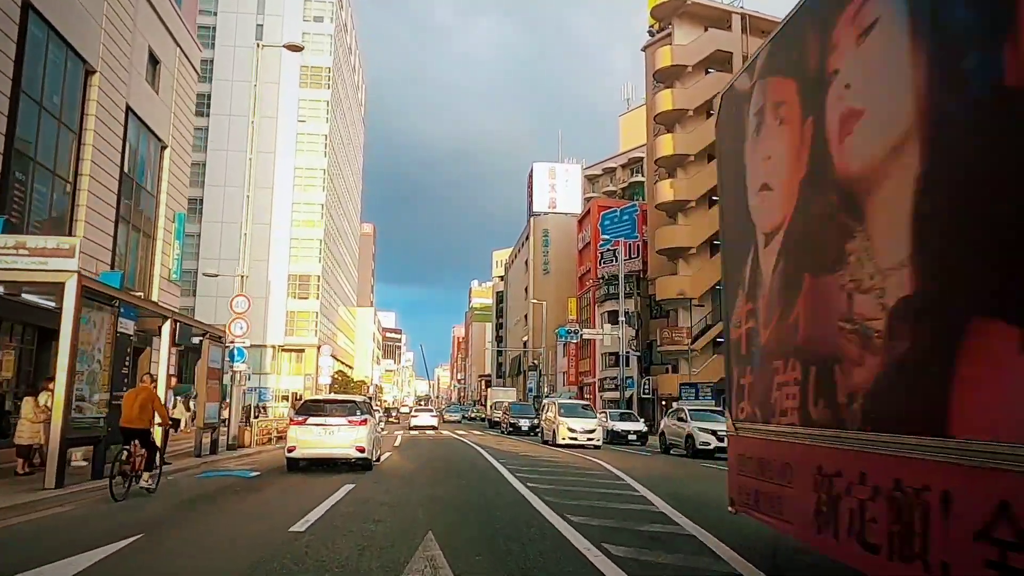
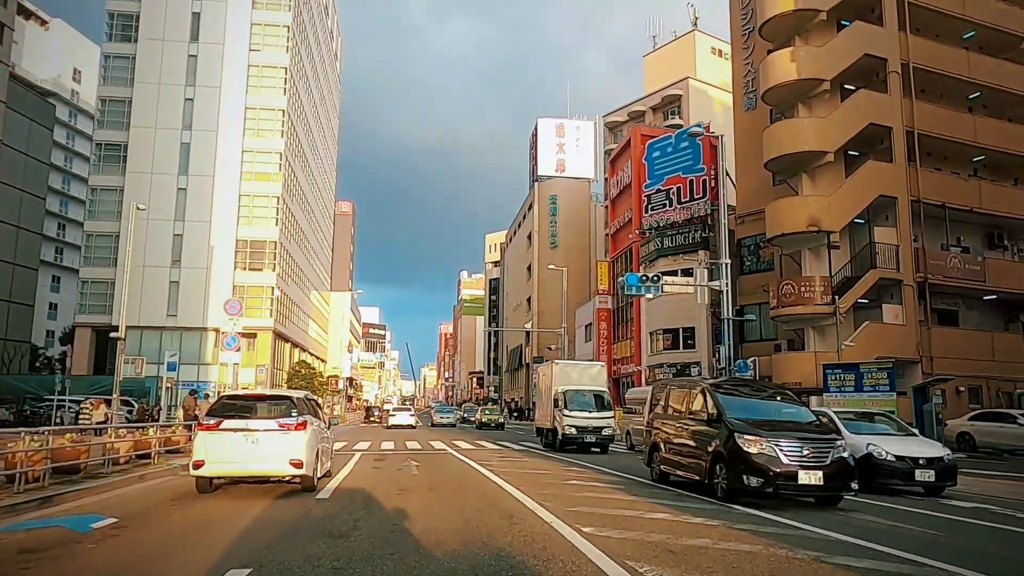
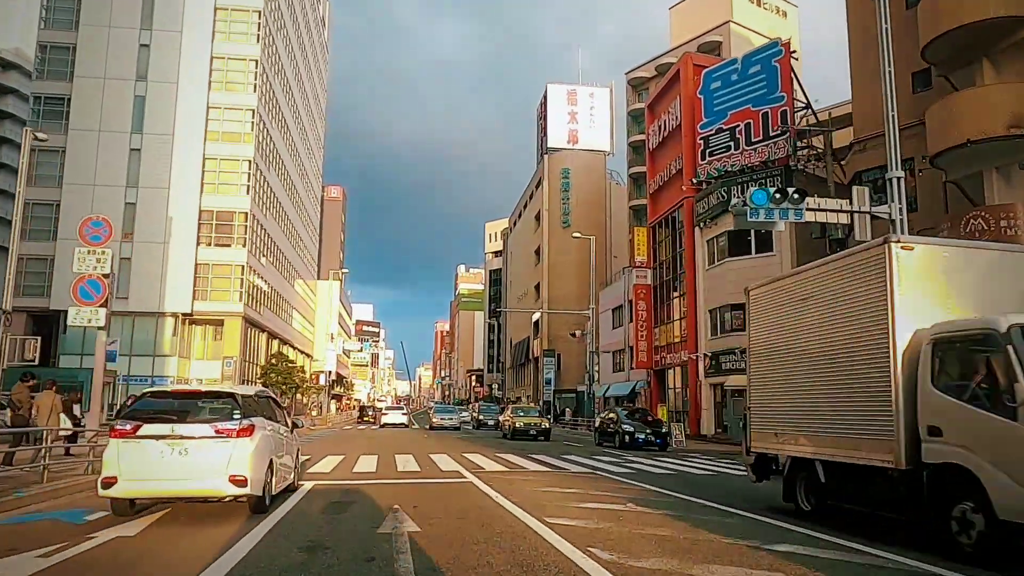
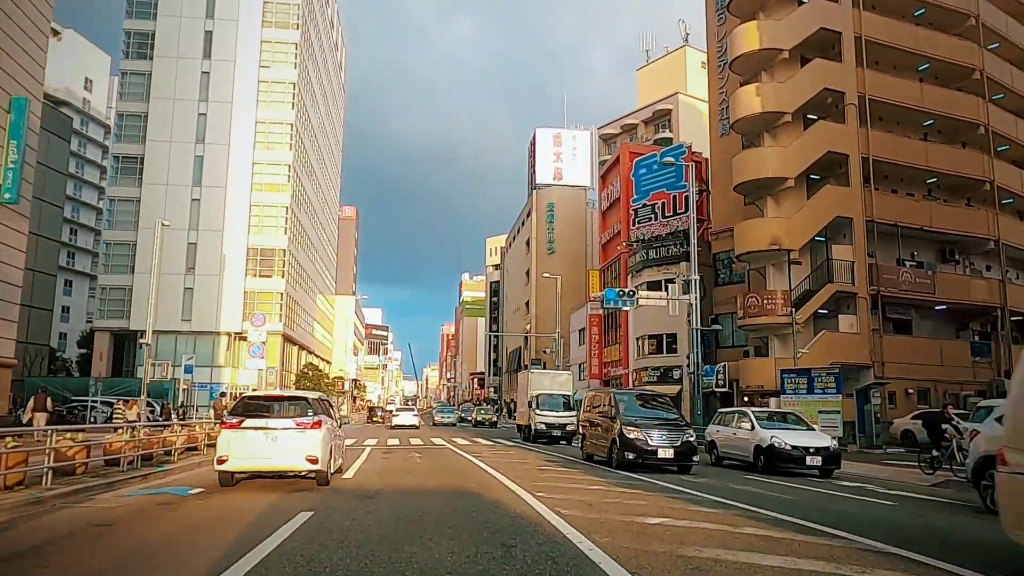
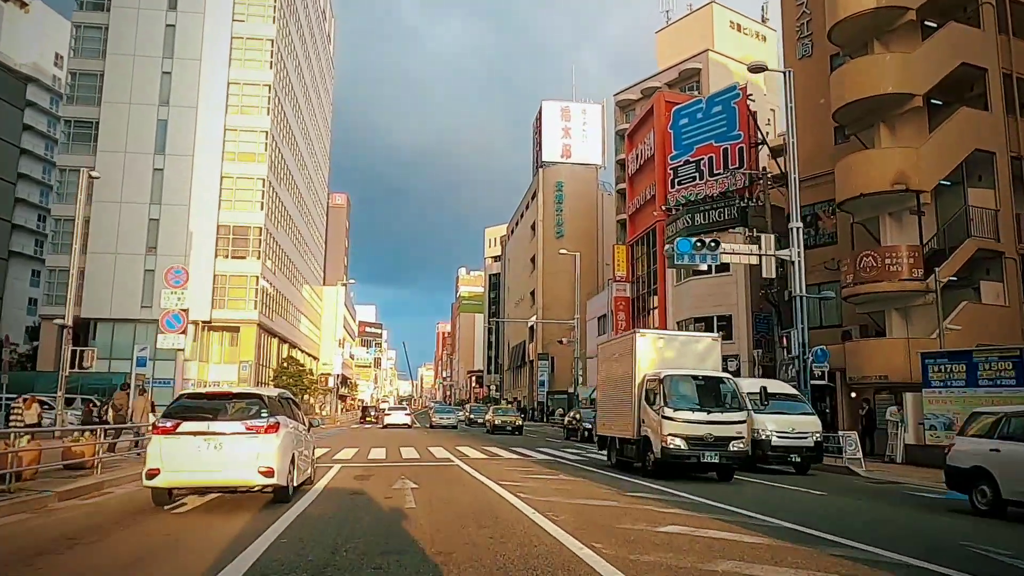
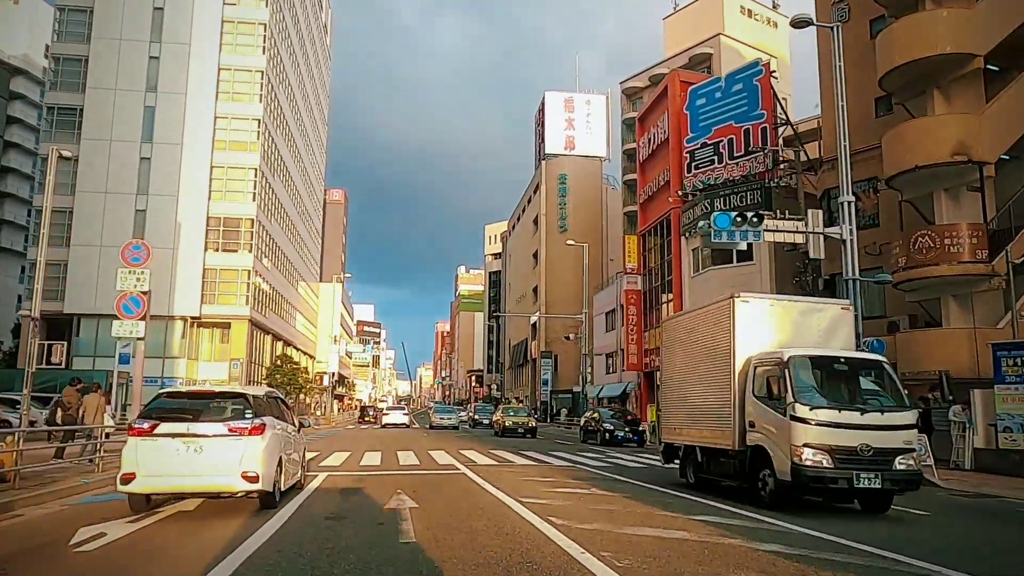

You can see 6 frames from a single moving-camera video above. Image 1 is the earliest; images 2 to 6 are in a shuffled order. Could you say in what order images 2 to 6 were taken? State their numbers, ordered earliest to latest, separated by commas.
4, 2, 5, 6, 3
